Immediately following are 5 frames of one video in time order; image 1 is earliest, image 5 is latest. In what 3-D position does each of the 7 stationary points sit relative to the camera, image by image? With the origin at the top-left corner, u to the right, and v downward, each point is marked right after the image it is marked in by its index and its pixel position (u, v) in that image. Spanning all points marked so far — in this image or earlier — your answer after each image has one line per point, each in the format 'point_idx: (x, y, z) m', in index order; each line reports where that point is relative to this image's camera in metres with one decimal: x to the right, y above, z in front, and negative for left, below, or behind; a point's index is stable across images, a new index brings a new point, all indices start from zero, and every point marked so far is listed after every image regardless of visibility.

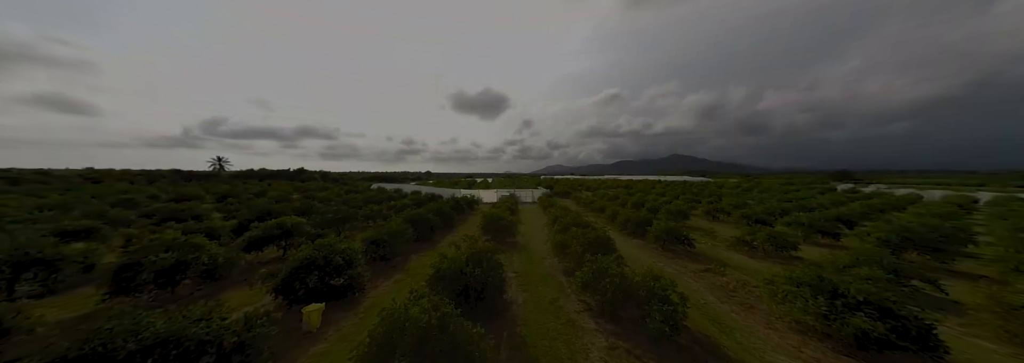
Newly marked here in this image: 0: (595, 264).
0: (+5.0, -5.0, +13.8) m
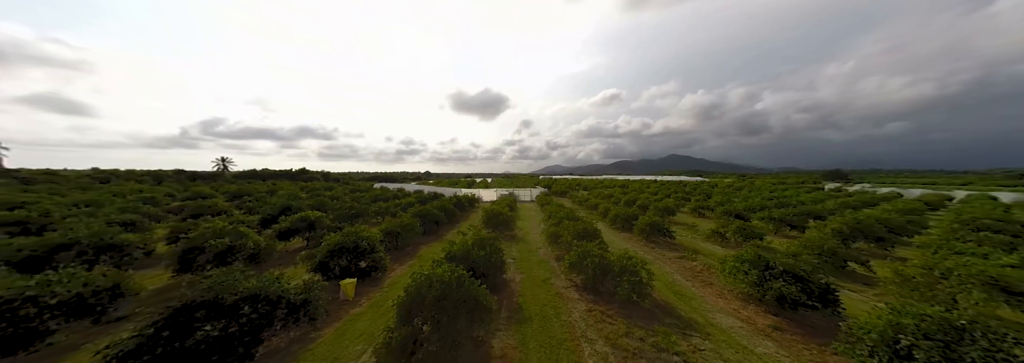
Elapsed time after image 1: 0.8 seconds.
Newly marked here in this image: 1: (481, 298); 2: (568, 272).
0: (+4.9, -4.9, +16.4) m
1: (-1.5, -5.4, +10.6) m
2: (+4.1, -6.6, +16.6) m
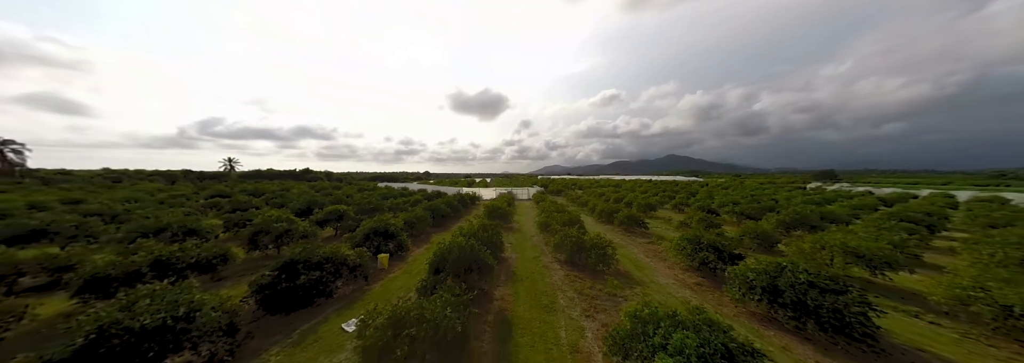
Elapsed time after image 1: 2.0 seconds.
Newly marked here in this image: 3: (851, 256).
0: (+4.6, -4.7, +20.6) m
1: (-1.8, -5.2, +14.8) m
2: (+3.8, -6.4, +20.8) m
3: (+22.4, -4.9, +15.0) m
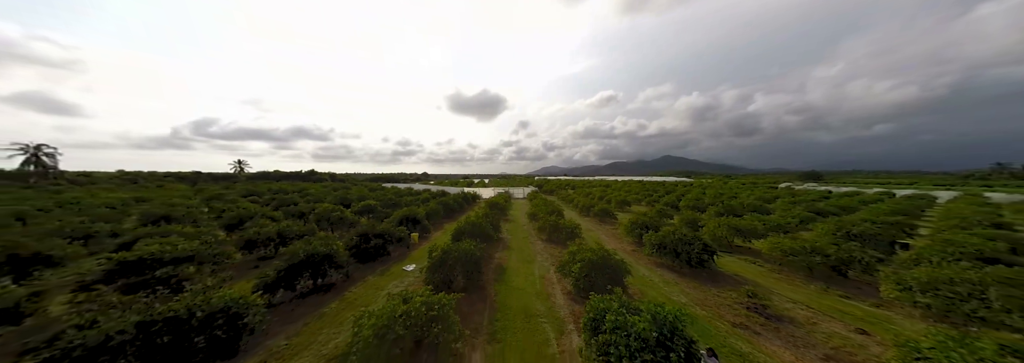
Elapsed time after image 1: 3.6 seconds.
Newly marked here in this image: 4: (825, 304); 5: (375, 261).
0: (+4.1, -4.6, +27.8) m
1: (-2.3, -5.1, +22.0) m
2: (+3.2, -6.3, +28.0) m
3: (+21.8, -4.8, +22.4) m
4: (+17.5, -6.8, +12.7) m
5: (-11.6, -6.7, +19.4) m
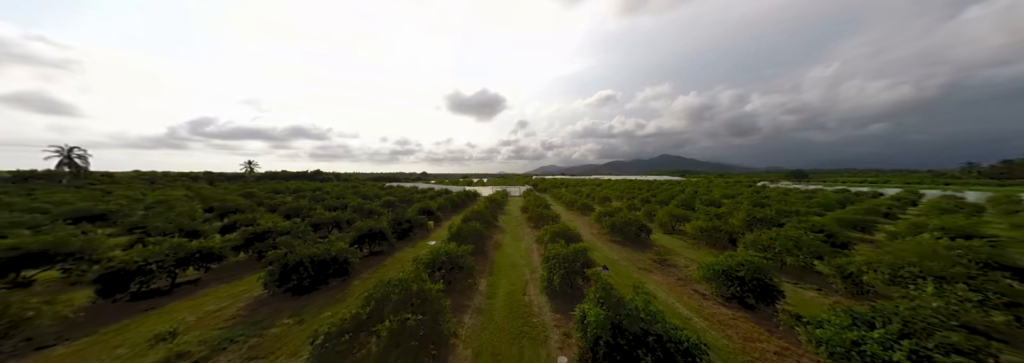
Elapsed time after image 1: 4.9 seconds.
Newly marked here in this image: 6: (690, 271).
0: (+3.3, -4.5, +35.0) m
1: (-3.1, -5.0, +29.1) m
2: (+2.5, -6.2, +35.1) m
3: (+21.1, -4.6, +29.7) m
4: (+16.8, -6.7, +19.9) m
5: (-12.4, -6.7, +26.4) m
6: (+13.6, -6.8, +17.3) m
